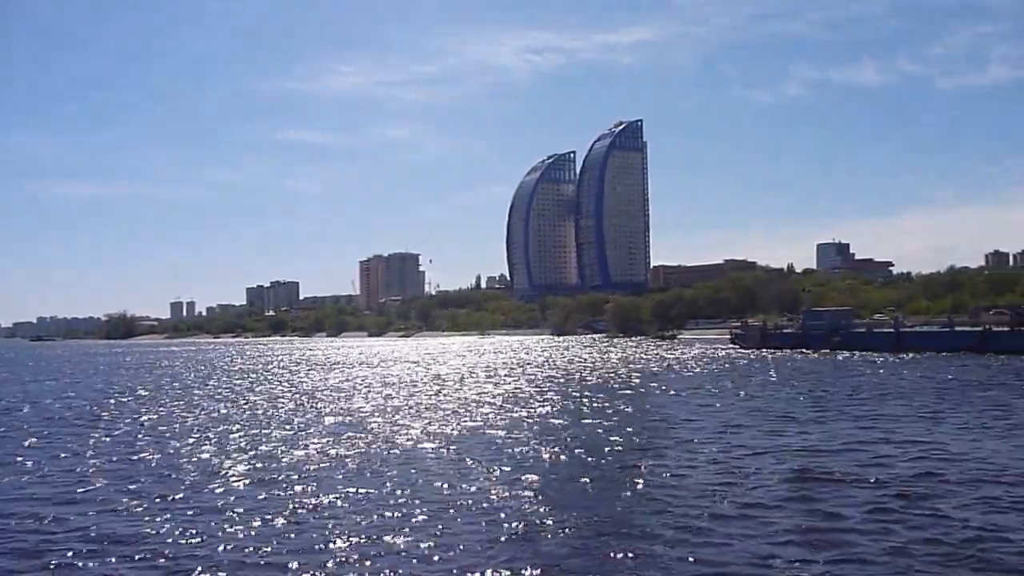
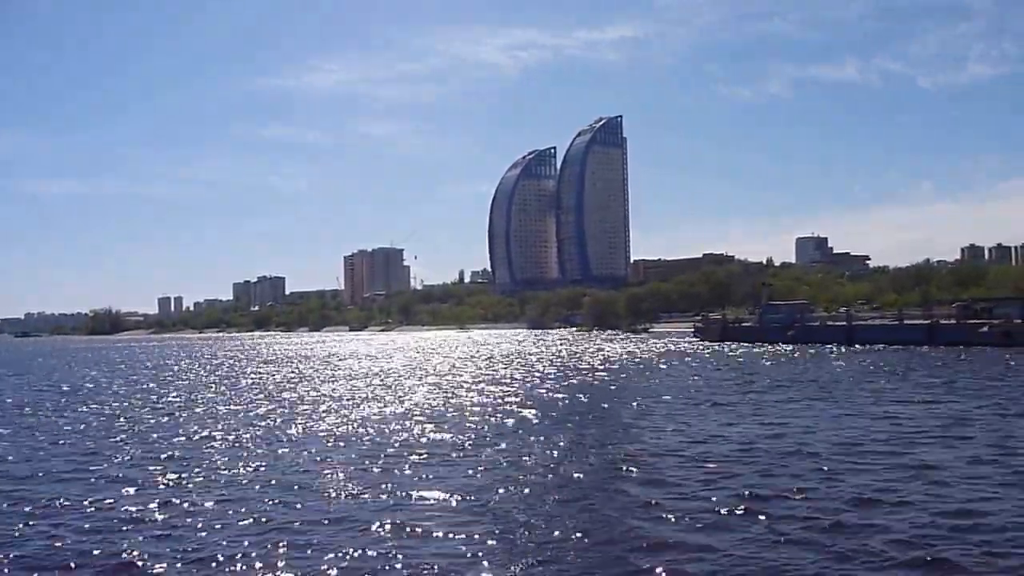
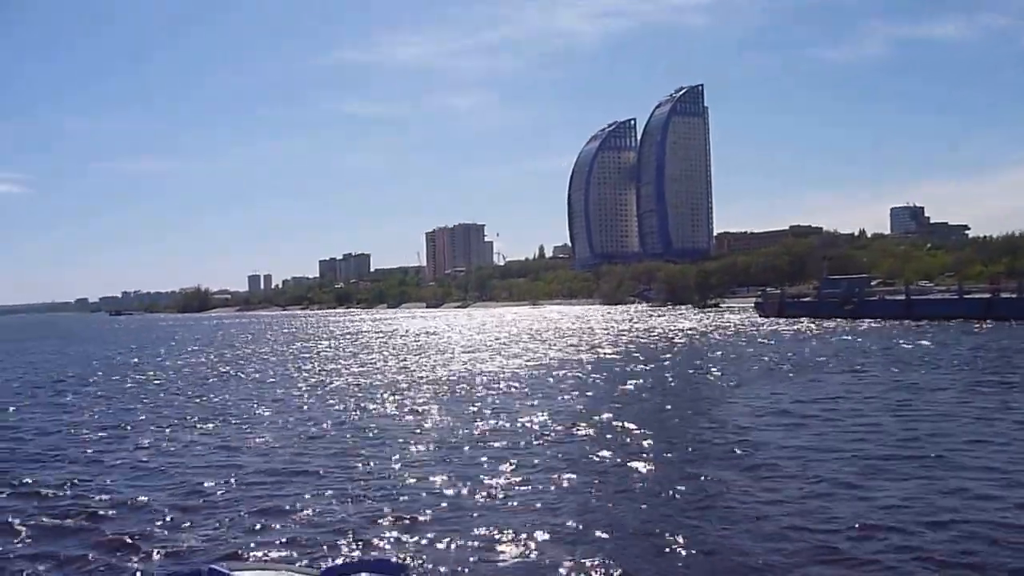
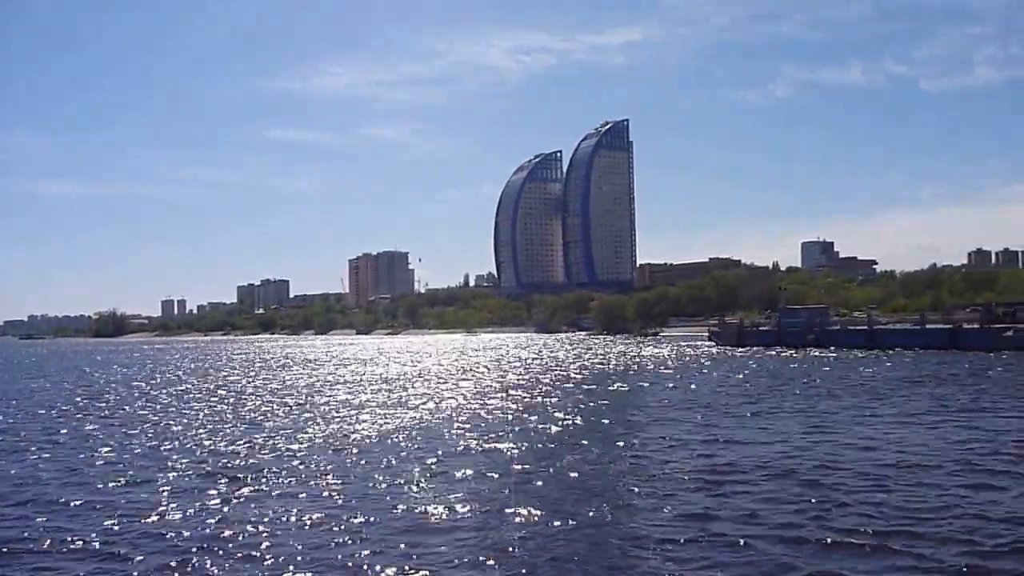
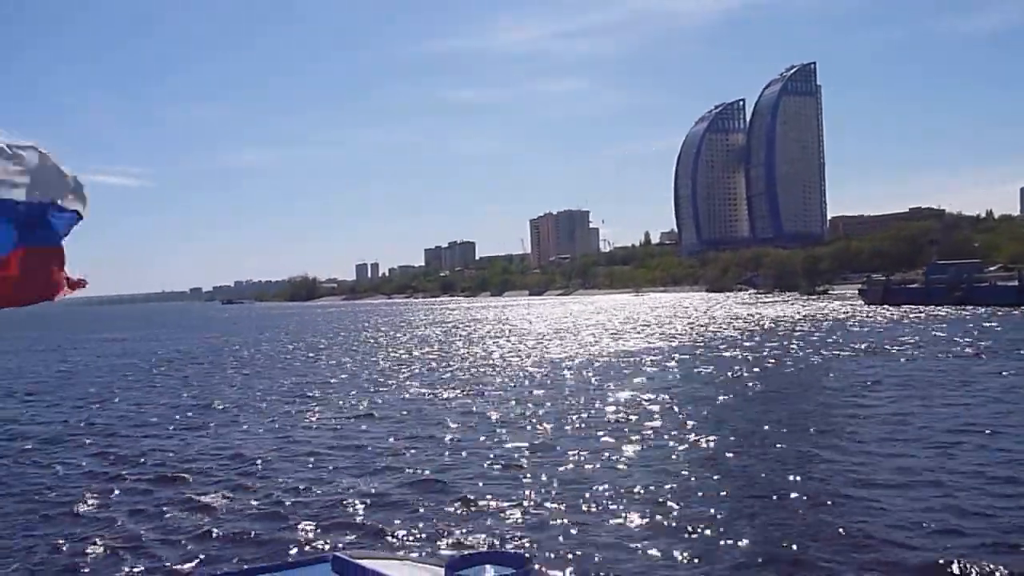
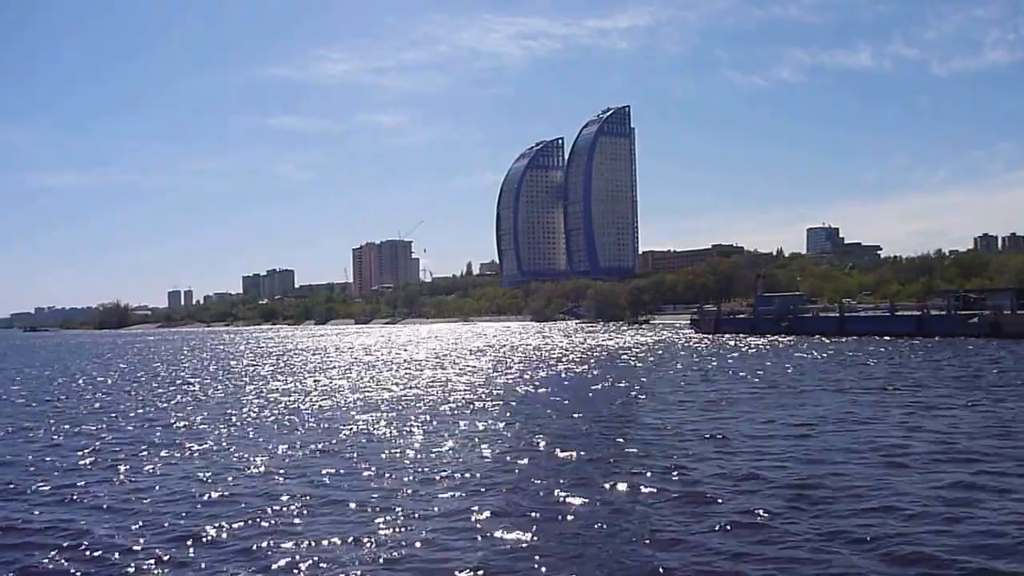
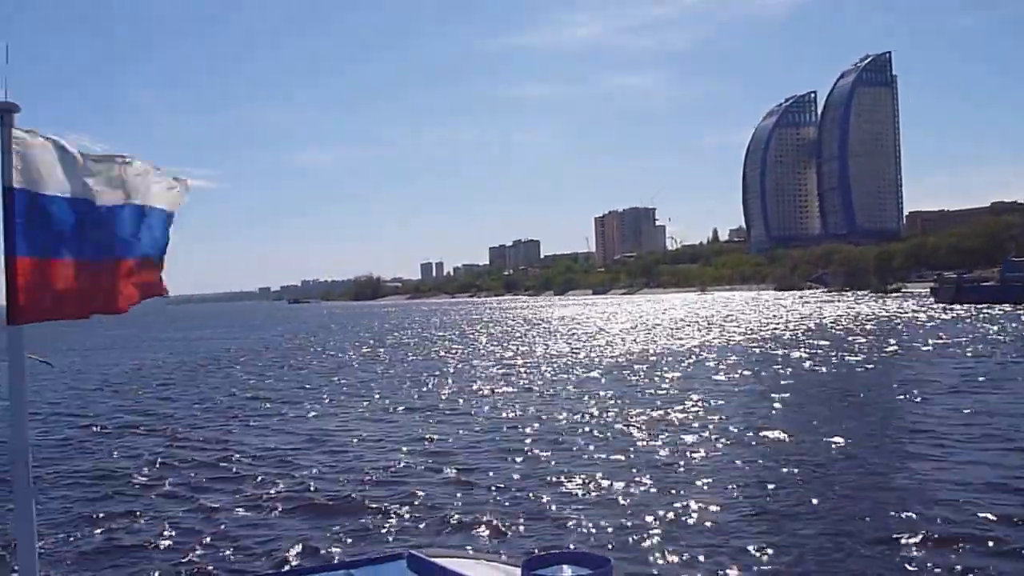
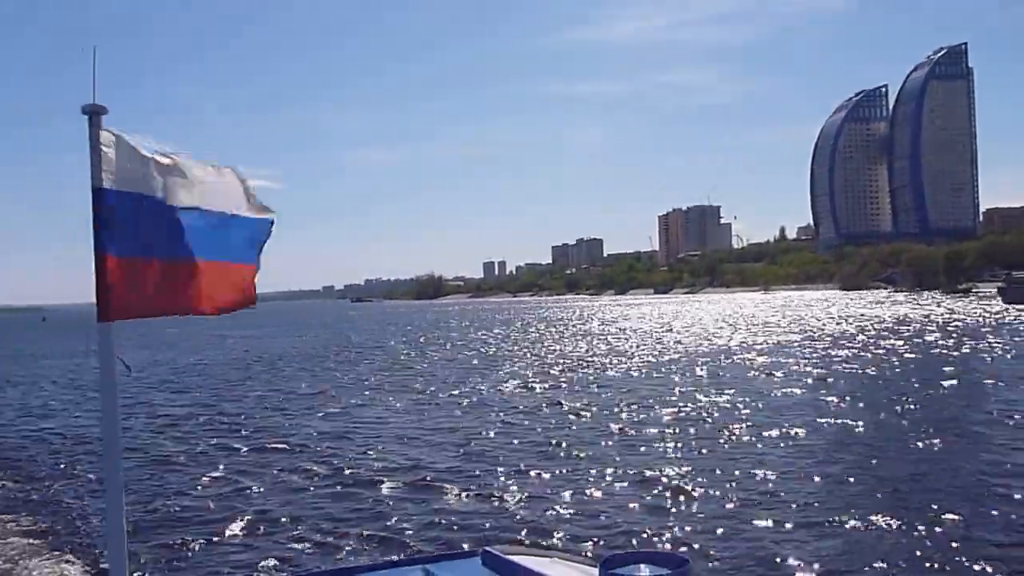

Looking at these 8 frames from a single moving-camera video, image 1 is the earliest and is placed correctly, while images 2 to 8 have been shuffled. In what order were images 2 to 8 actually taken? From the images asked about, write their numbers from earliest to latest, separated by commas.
4, 2, 6, 3, 5, 7, 8
